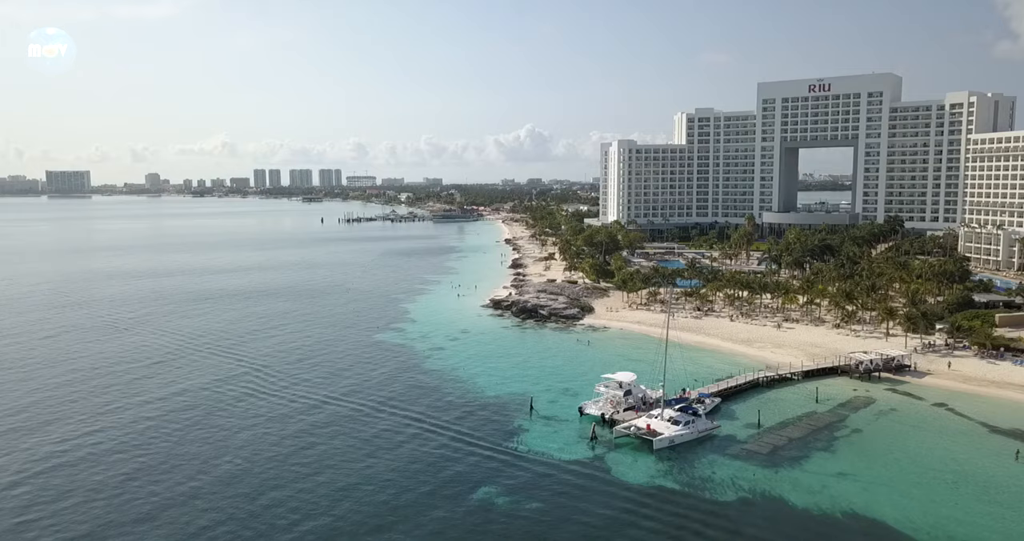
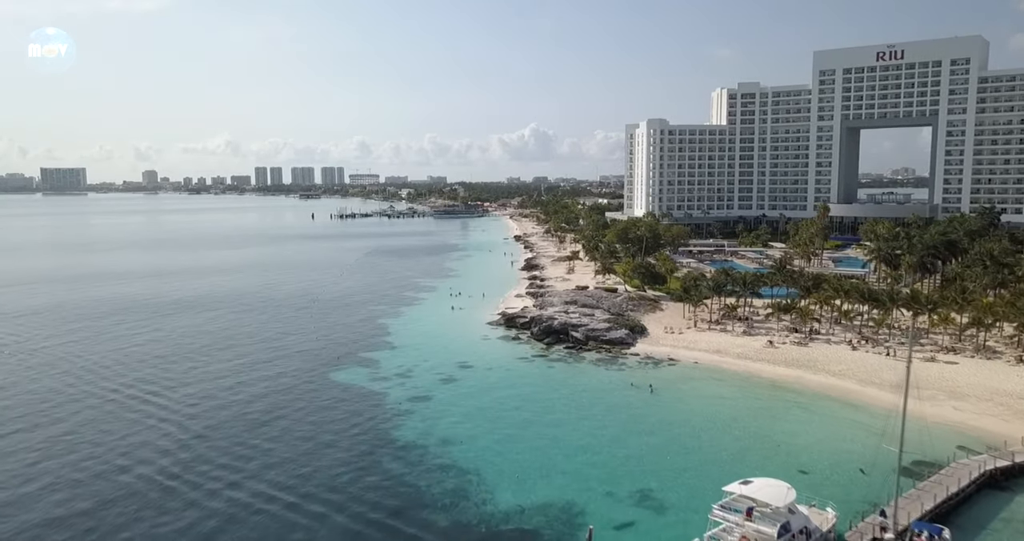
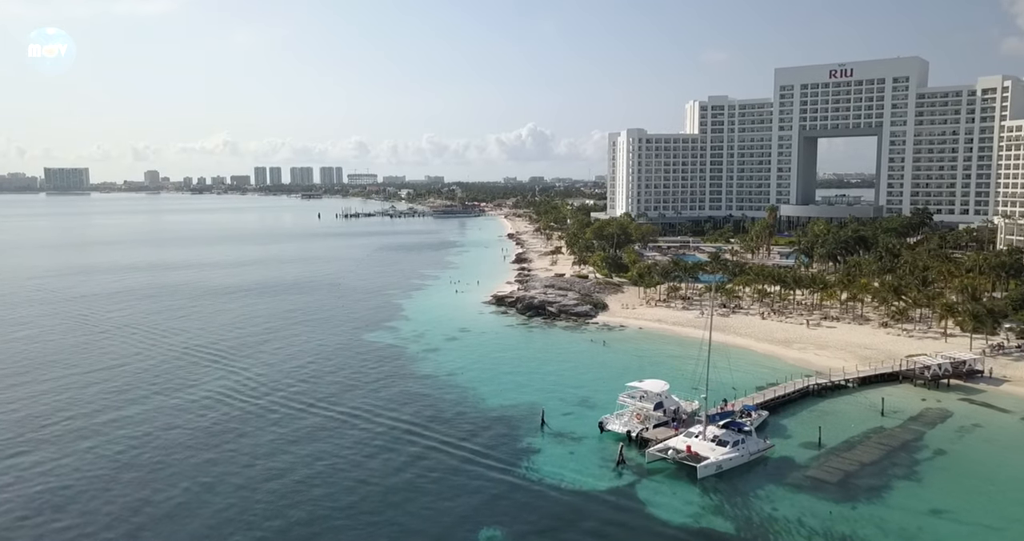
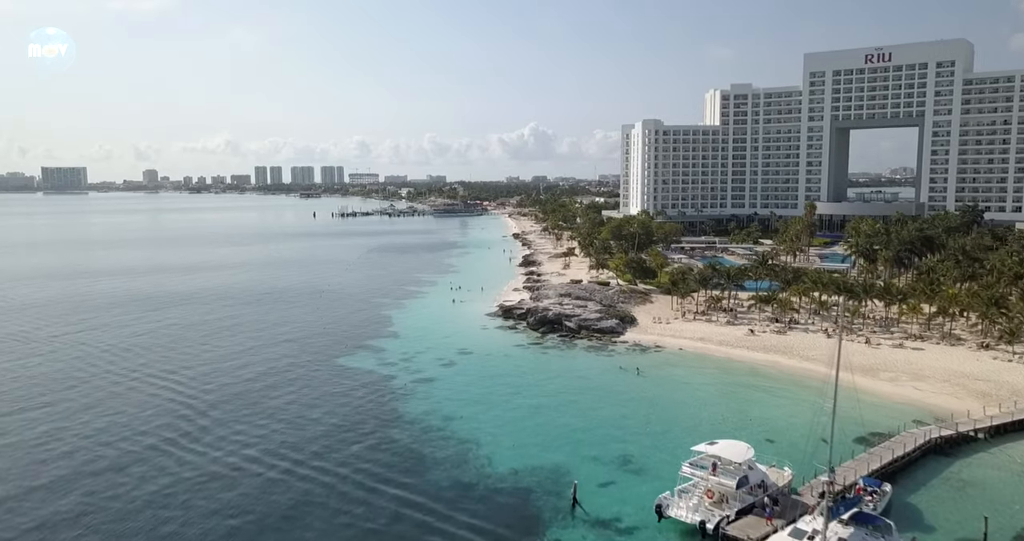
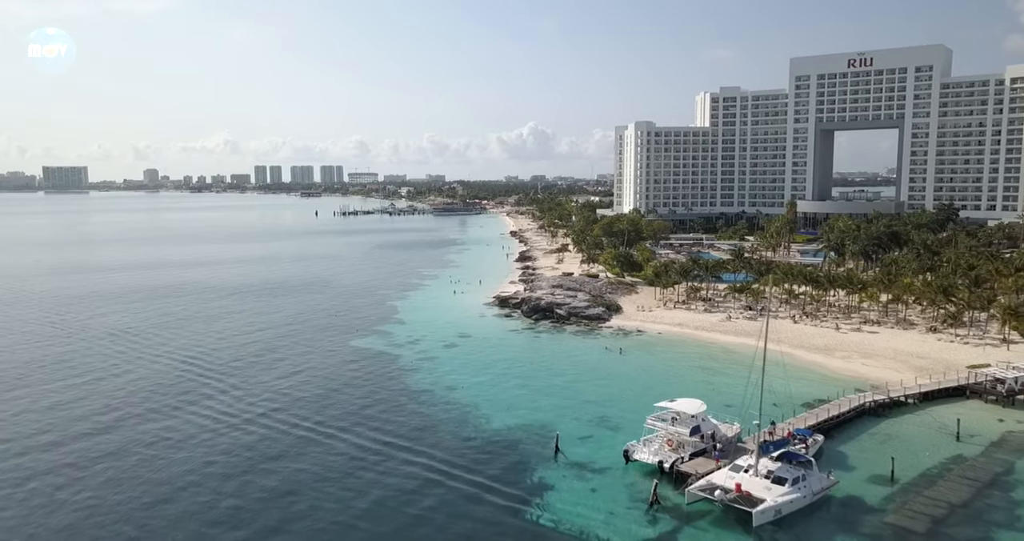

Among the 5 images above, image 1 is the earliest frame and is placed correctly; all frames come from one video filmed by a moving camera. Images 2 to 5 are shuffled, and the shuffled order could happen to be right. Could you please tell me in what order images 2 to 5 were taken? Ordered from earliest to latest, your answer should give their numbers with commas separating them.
3, 5, 4, 2
